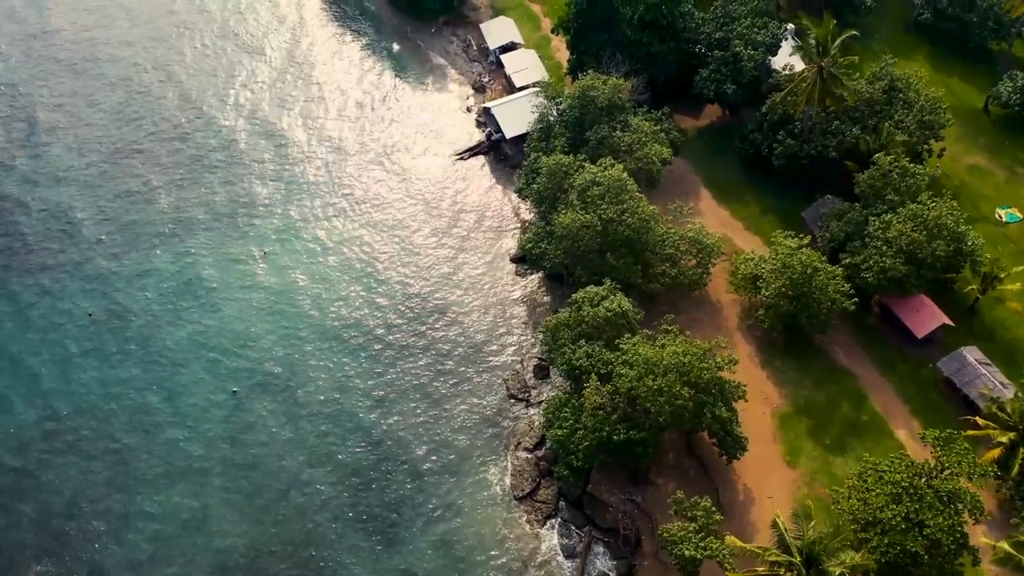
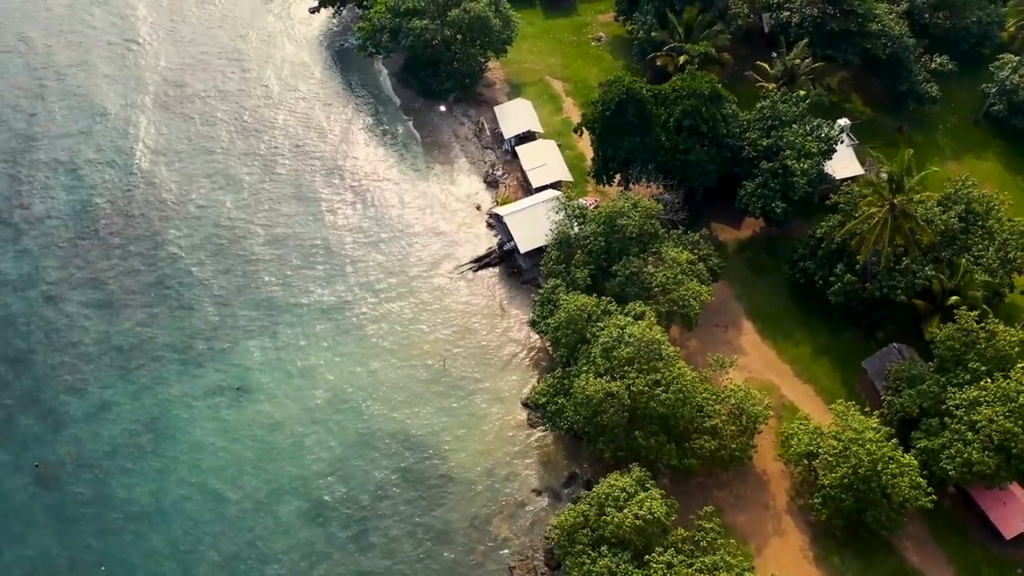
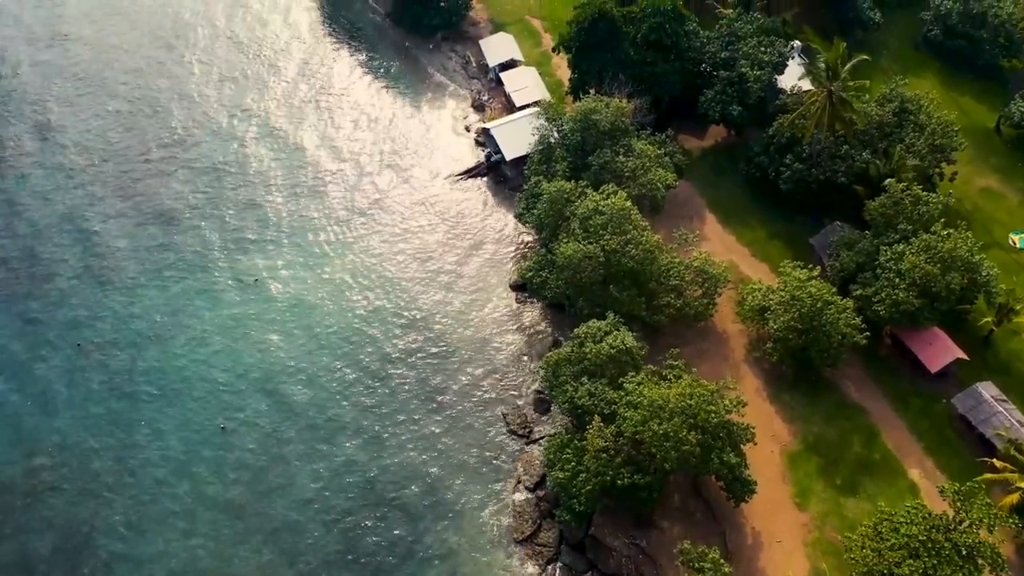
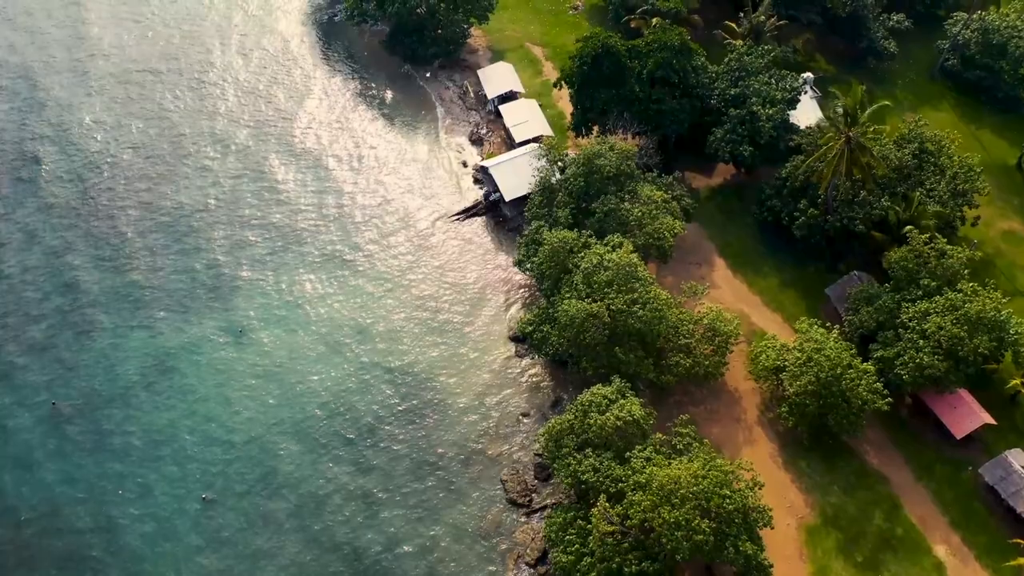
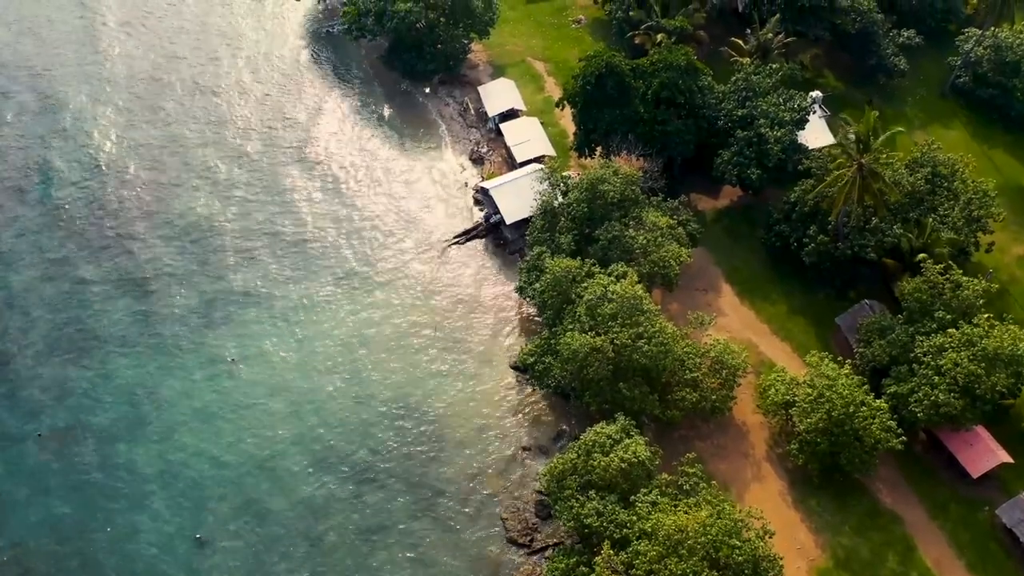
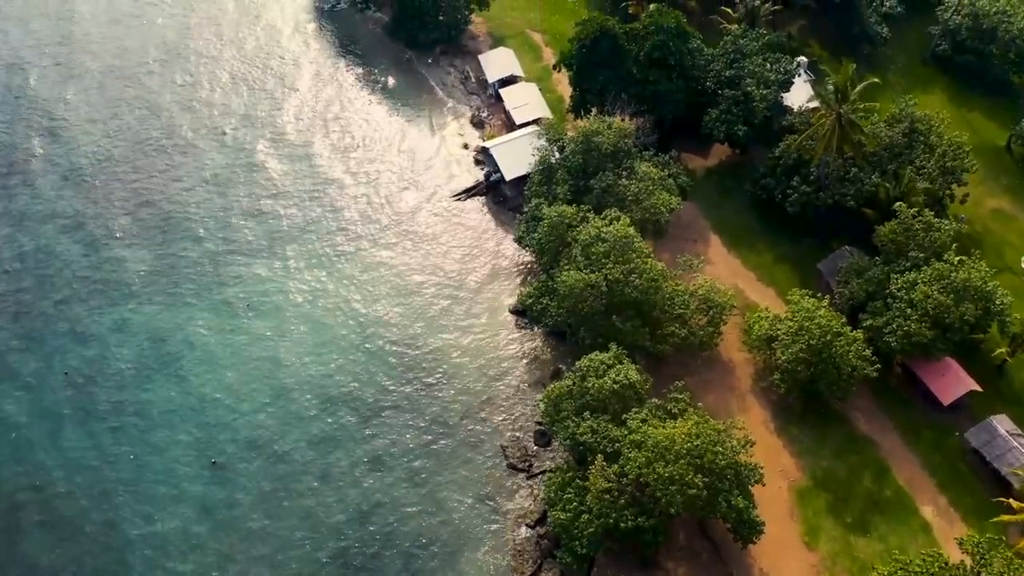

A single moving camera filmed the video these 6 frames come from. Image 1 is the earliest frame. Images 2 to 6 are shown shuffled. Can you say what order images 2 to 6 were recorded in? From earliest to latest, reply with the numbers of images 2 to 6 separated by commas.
3, 6, 4, 5, 2
